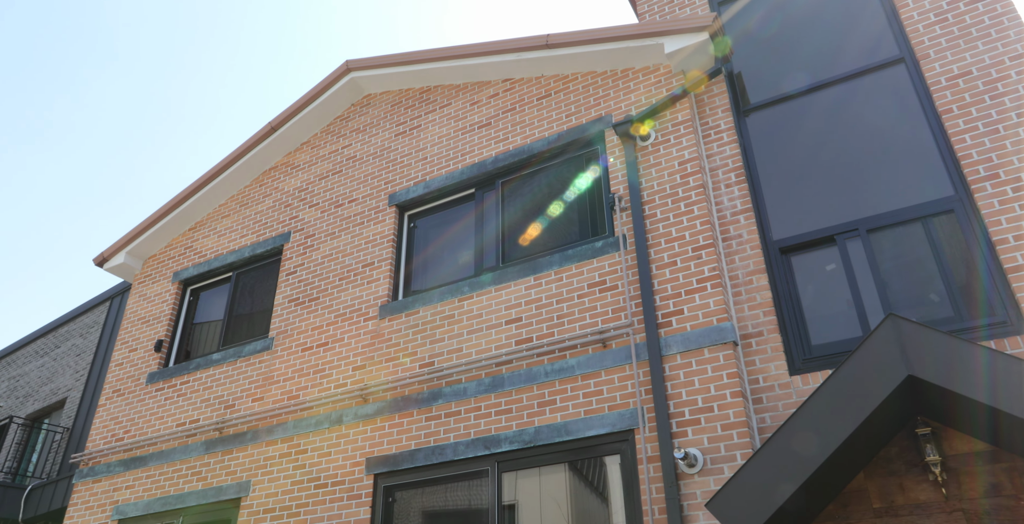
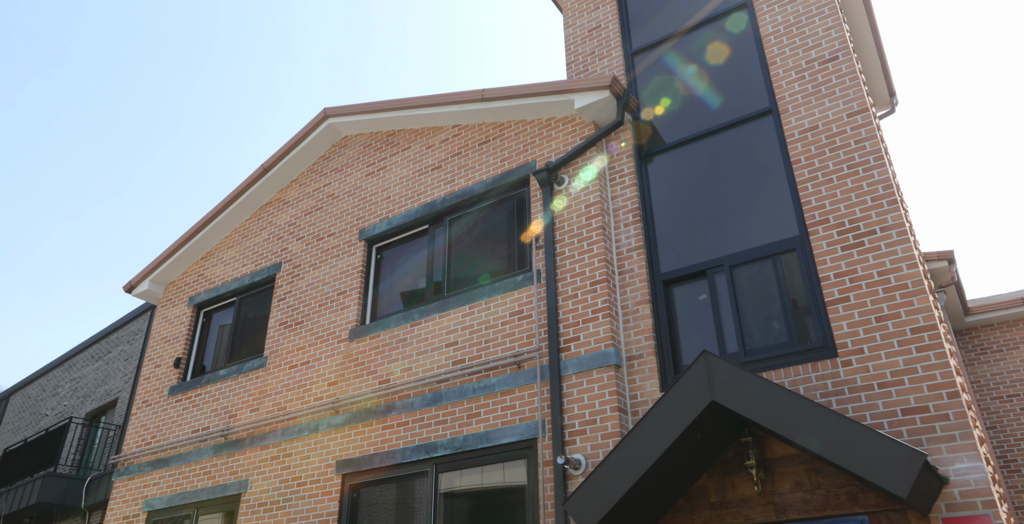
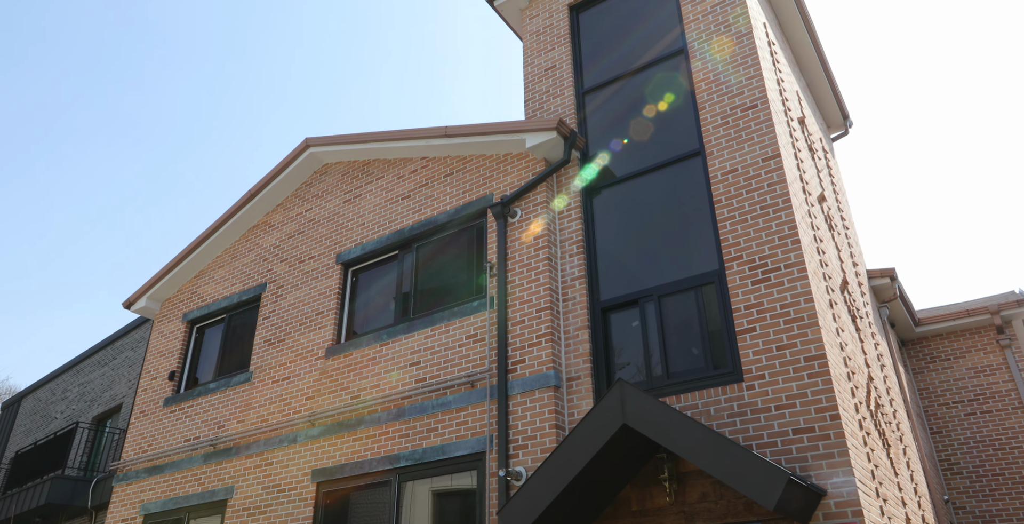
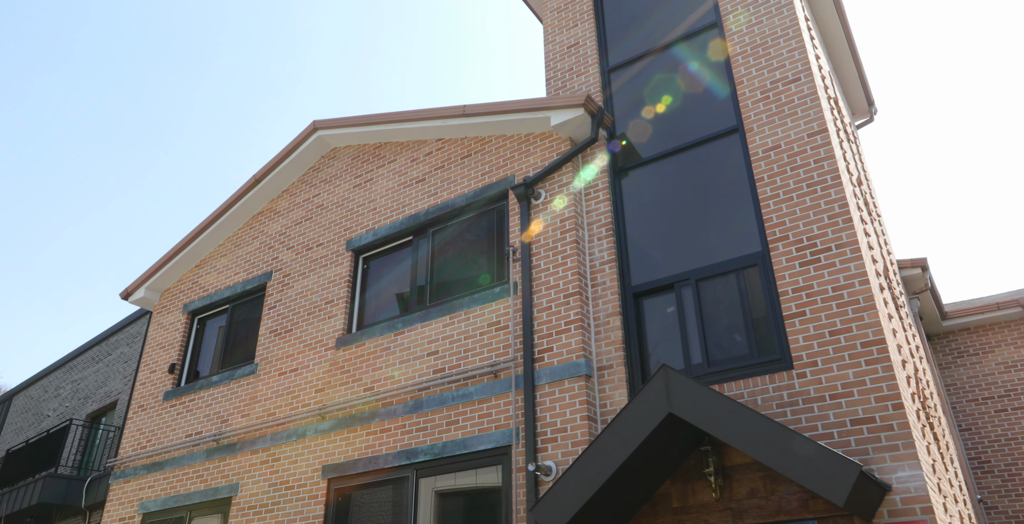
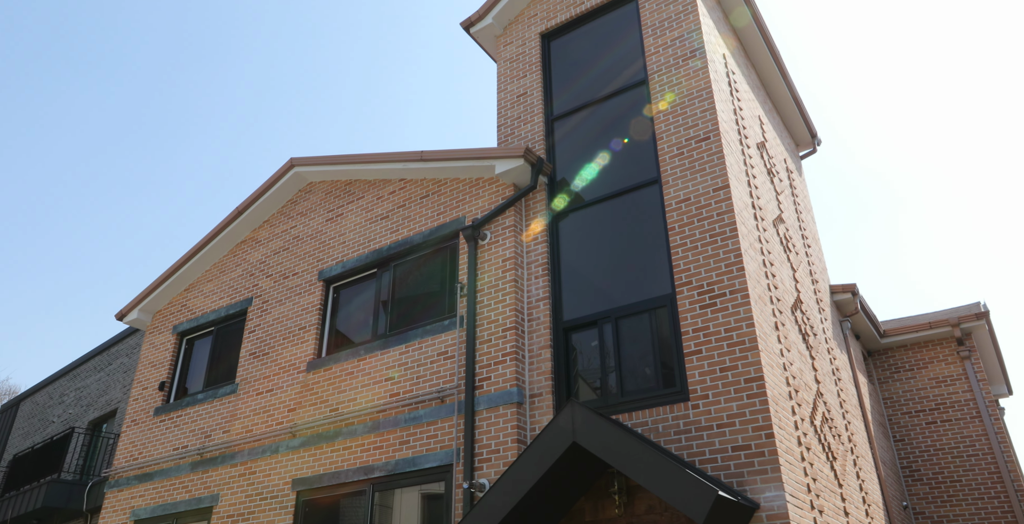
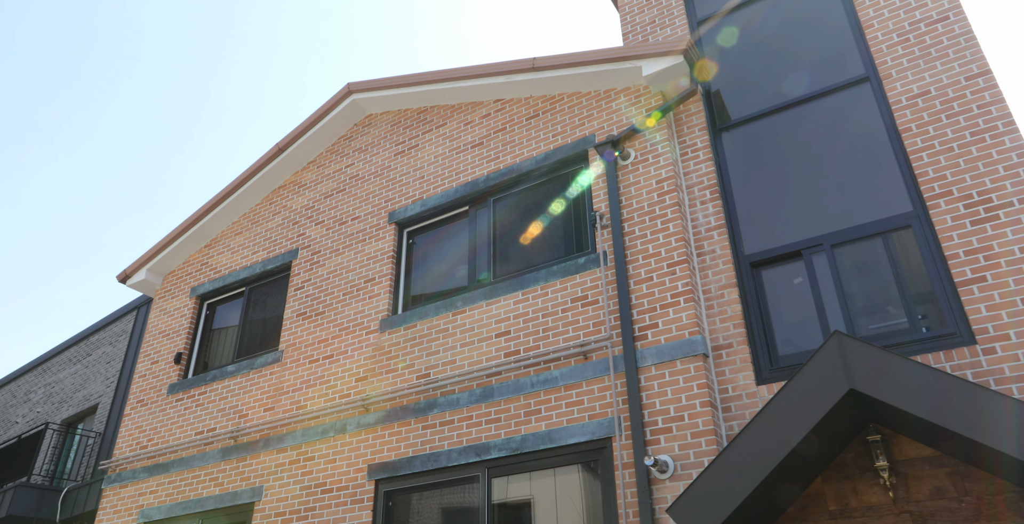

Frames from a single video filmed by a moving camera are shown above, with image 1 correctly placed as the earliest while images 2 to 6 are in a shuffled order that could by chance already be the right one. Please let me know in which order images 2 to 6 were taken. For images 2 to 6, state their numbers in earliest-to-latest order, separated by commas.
6, 2, 4, 3, 5
